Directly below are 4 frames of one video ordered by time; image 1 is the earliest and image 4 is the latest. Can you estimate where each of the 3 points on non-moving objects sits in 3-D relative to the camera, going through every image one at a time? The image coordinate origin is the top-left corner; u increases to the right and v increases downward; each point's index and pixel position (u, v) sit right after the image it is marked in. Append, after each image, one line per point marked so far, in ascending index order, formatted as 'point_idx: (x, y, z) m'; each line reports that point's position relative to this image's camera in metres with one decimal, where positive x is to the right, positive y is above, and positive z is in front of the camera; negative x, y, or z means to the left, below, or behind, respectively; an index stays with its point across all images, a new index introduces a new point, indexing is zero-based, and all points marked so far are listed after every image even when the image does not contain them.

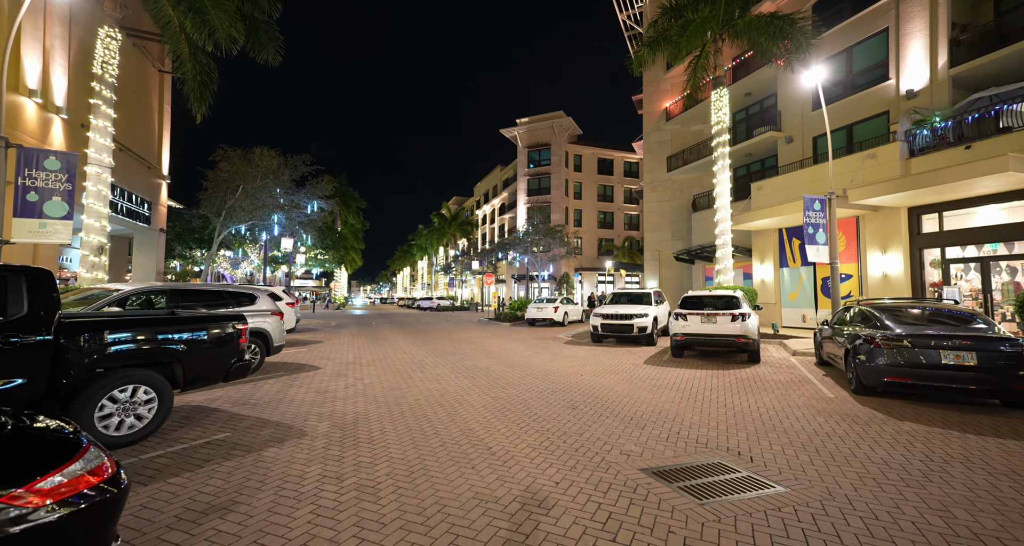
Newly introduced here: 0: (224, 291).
0: (-6.1, -0.4, +9.0) m
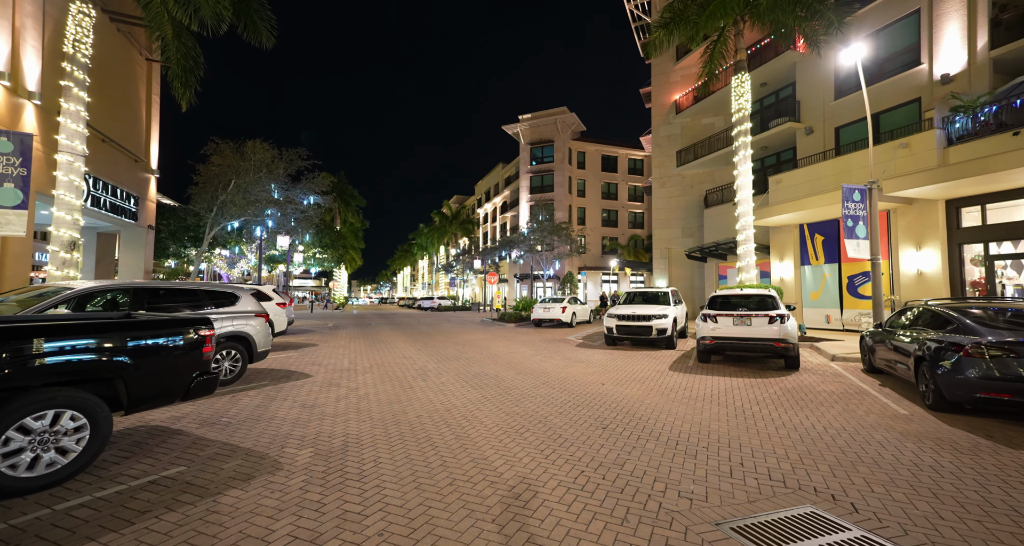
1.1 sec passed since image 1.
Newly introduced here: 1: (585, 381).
0: (-5.9, -0.3, +8.0) m
1: (+1.5, -2.2, +8.5) m
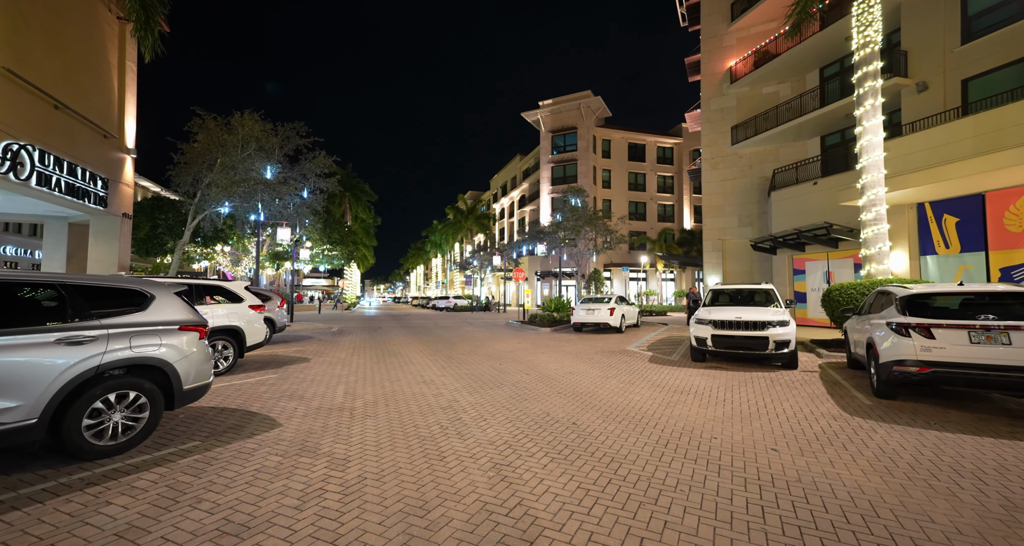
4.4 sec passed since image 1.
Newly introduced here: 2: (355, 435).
0: (-4.8, -0.2, +4.7) m
1: (+2.6, -2.0, +5.0) m
2: (-2.0, -2.0, +5.4) m
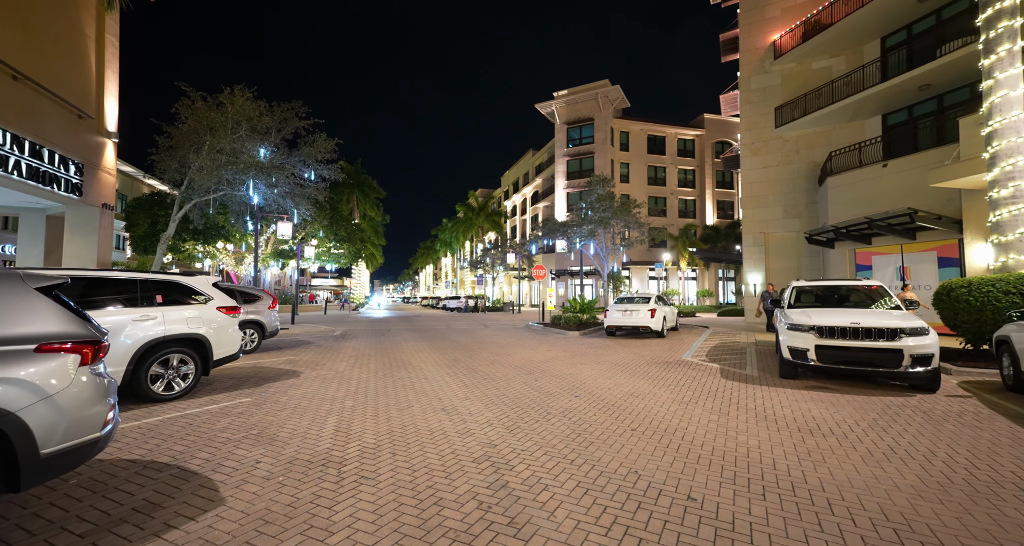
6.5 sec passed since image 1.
0: (-4.1, 0.0, +2.6) m
1: (+3.3, -1.8, +2.8) m
2: (-1.3, -1.9, +3.2) m
